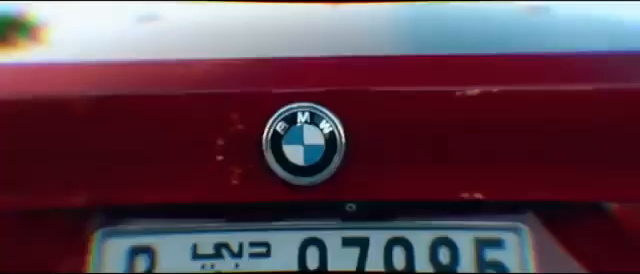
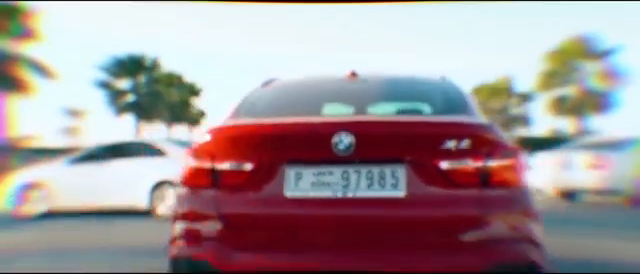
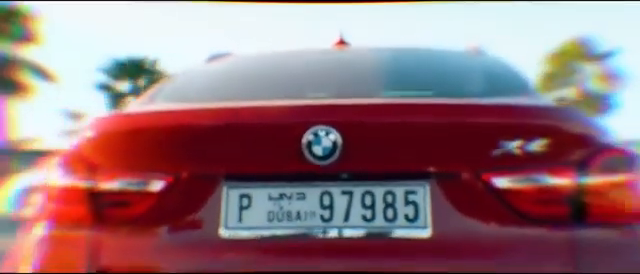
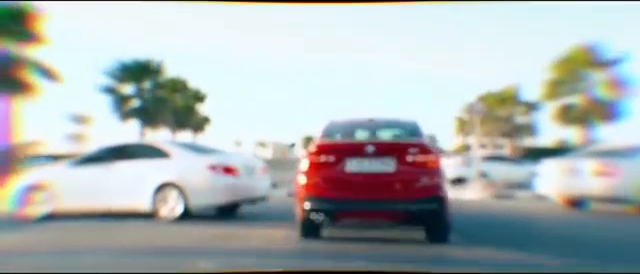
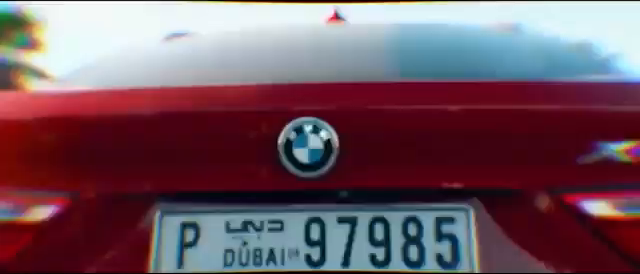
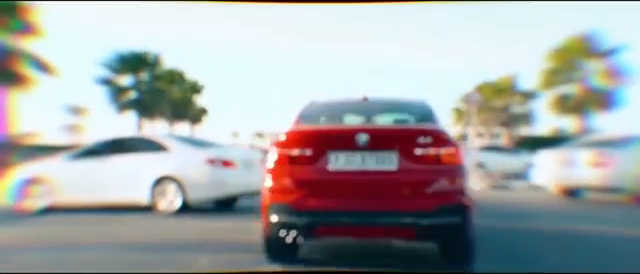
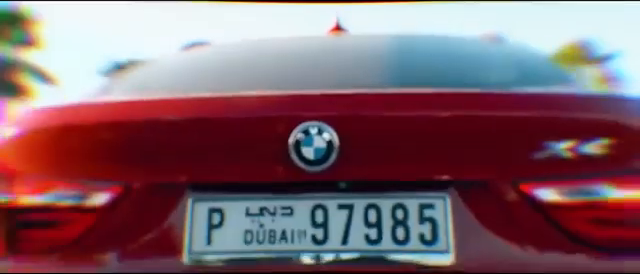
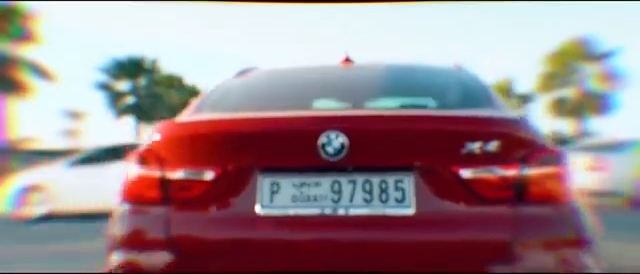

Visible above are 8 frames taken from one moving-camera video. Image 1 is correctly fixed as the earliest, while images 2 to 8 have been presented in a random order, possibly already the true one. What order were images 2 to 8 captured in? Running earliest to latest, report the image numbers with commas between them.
5, 7, 3, 8, 2, 6, 4
